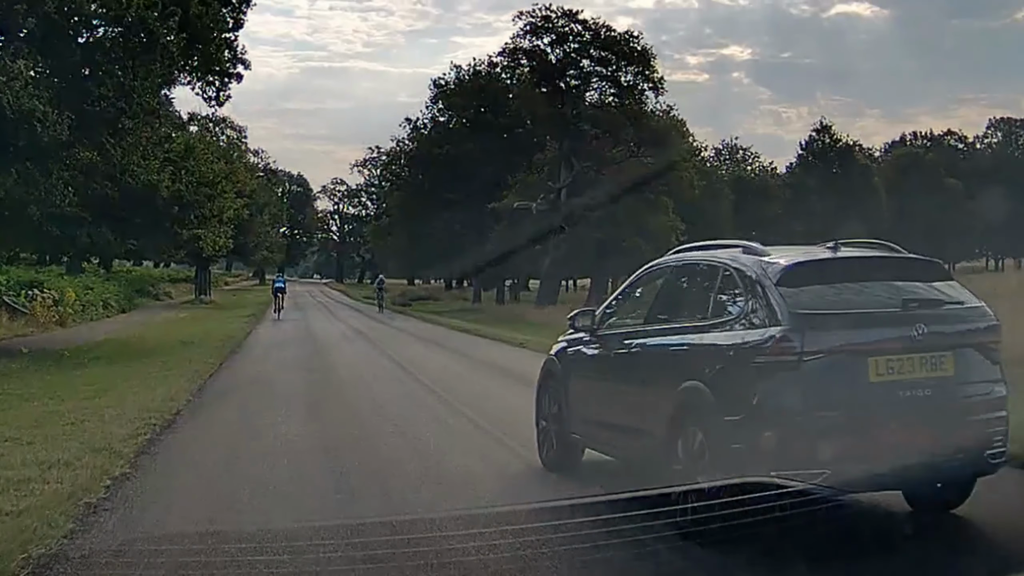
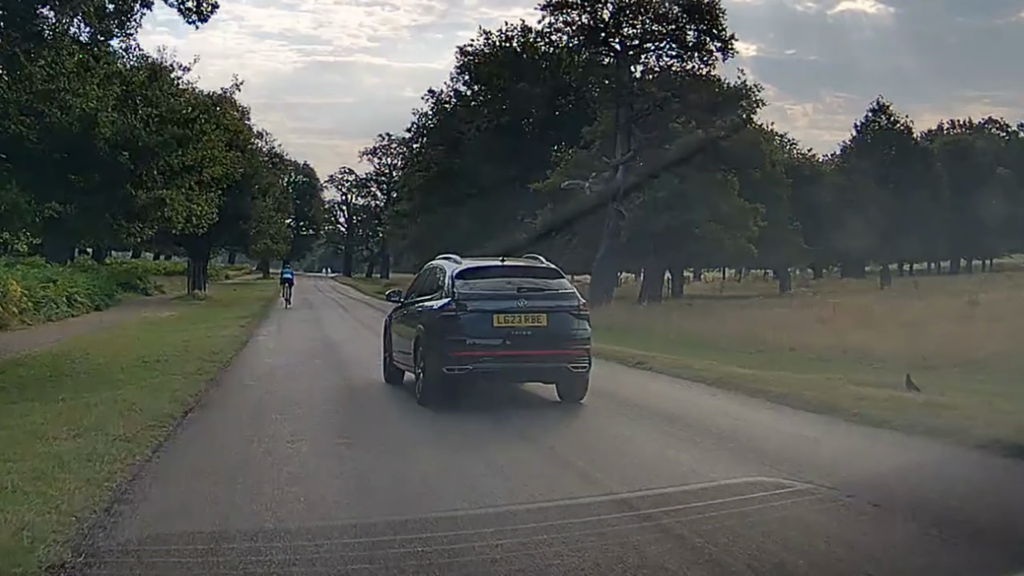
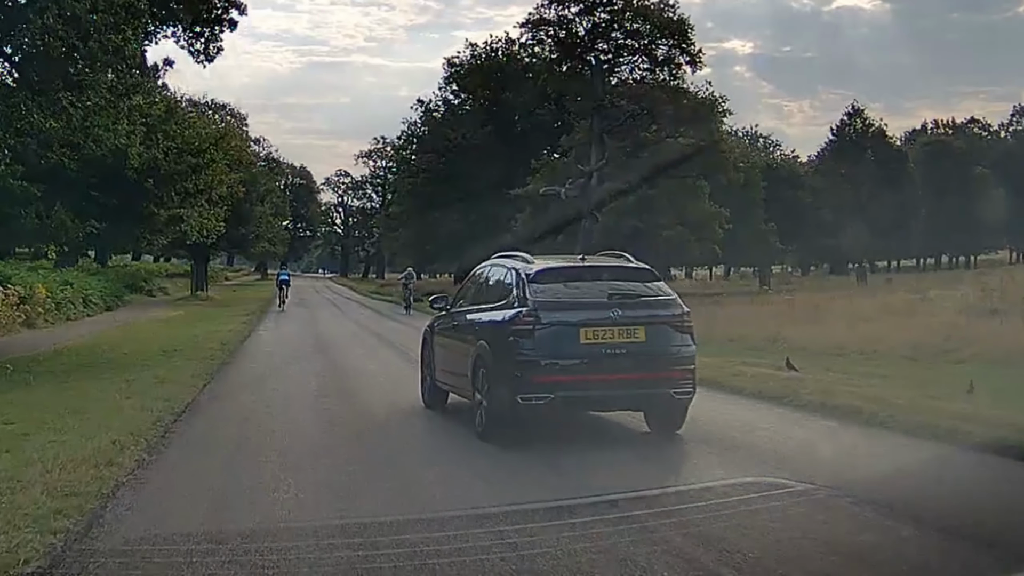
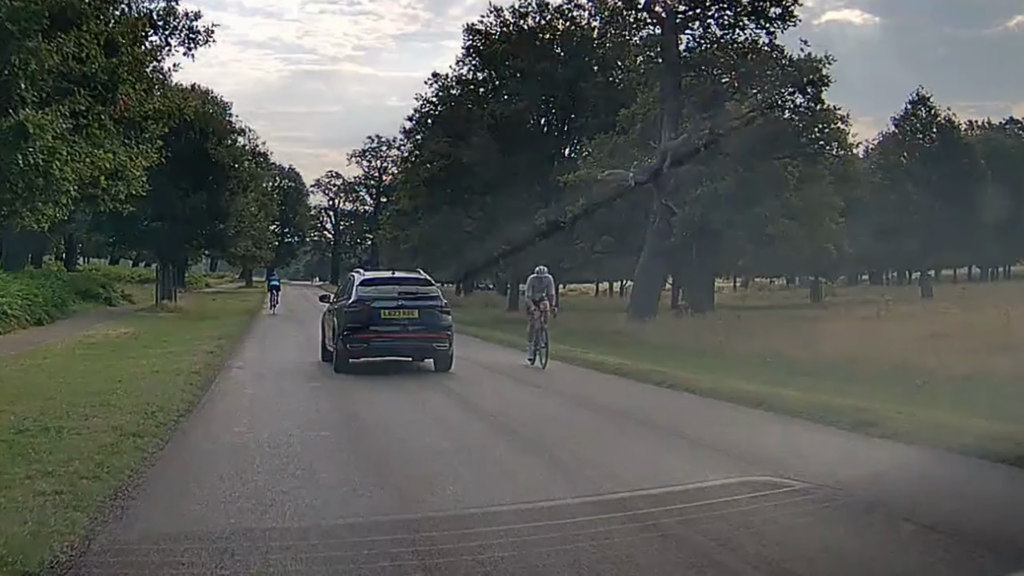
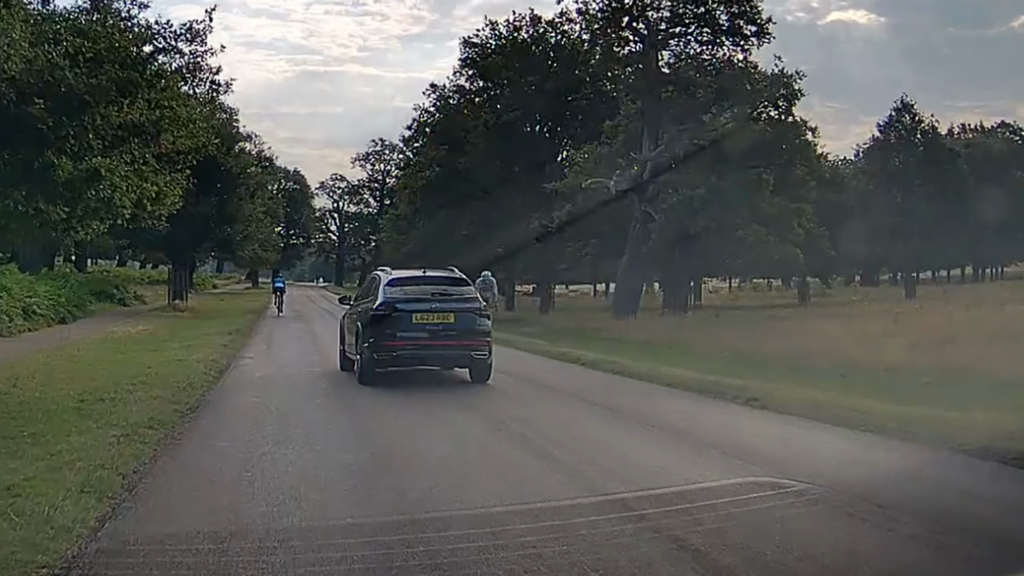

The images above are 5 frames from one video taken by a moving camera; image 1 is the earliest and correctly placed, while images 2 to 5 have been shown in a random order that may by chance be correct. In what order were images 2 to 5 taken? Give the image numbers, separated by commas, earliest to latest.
3, 2, 5, 4
